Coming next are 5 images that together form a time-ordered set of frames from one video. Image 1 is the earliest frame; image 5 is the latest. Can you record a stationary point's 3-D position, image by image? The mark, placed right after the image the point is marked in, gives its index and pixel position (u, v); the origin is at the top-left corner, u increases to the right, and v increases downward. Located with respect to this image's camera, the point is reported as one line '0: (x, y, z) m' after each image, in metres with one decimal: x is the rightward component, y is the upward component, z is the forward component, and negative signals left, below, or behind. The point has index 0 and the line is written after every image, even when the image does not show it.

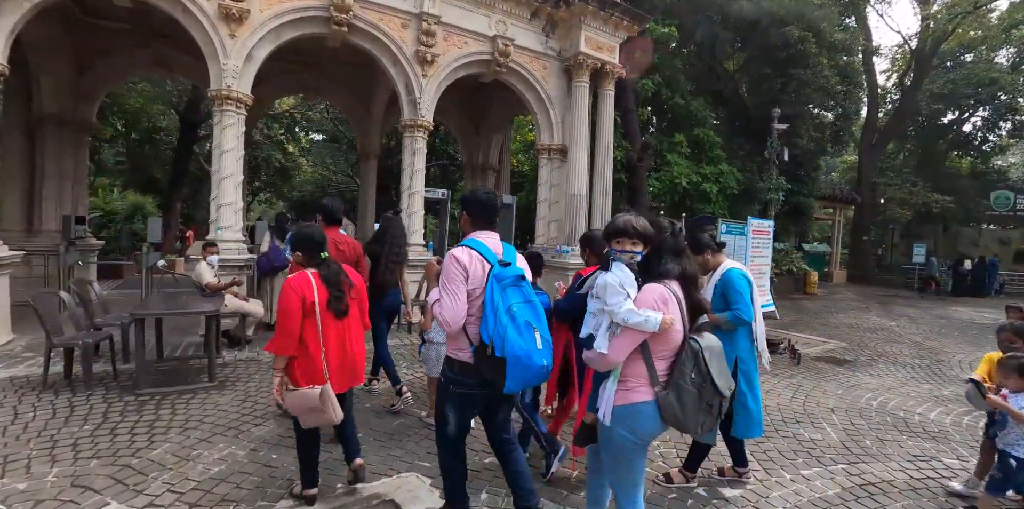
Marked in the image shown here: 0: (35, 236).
0: (-10.6, +0.4, +11.1) m
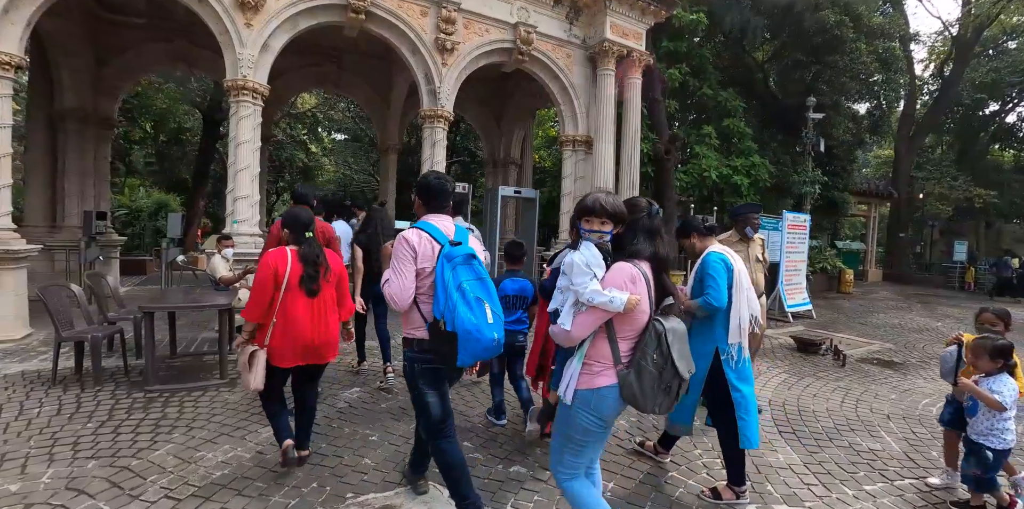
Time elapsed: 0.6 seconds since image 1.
0: (-10.1, +0.5, +11.1) m
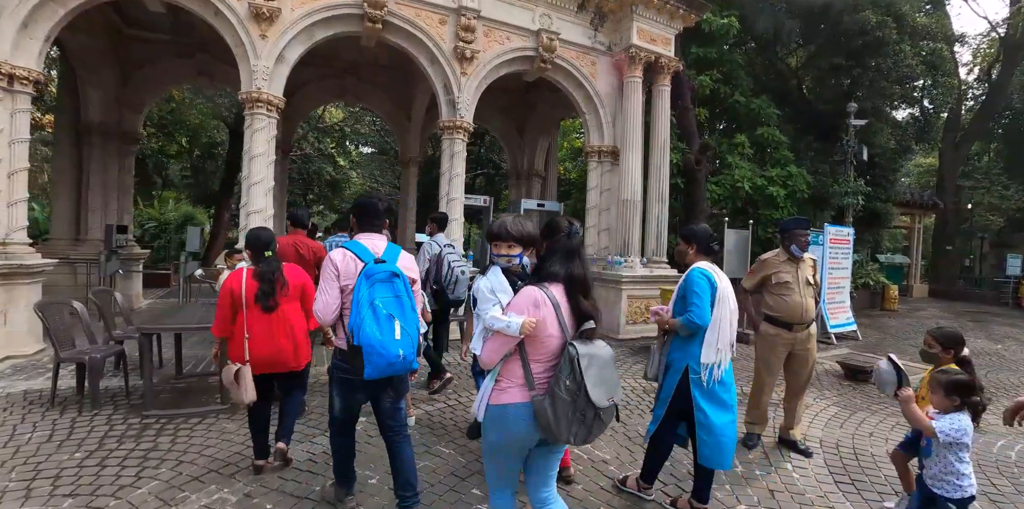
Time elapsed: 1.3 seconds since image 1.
0: (-9.7, +0.2, +11.2) m
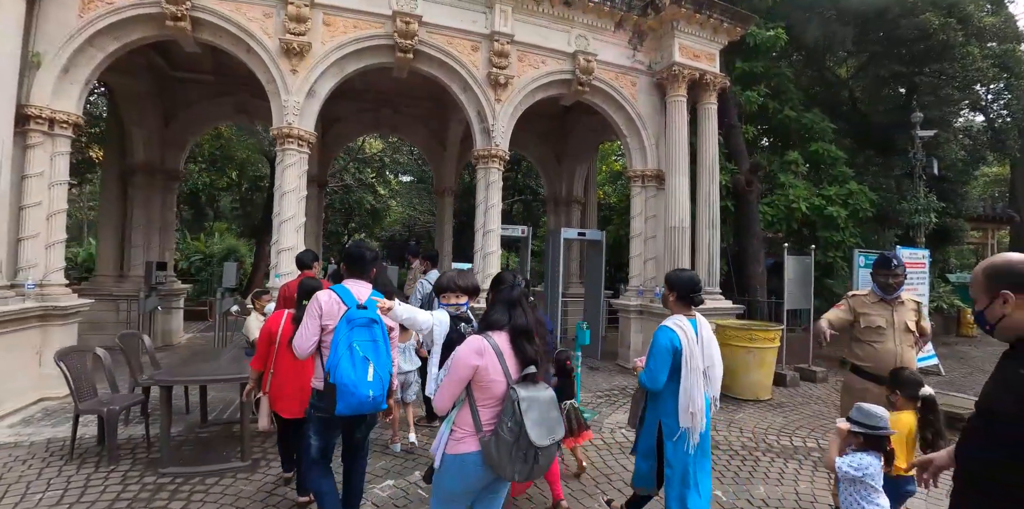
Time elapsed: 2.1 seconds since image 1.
0: (-8.8, -0.6, +11.3) m
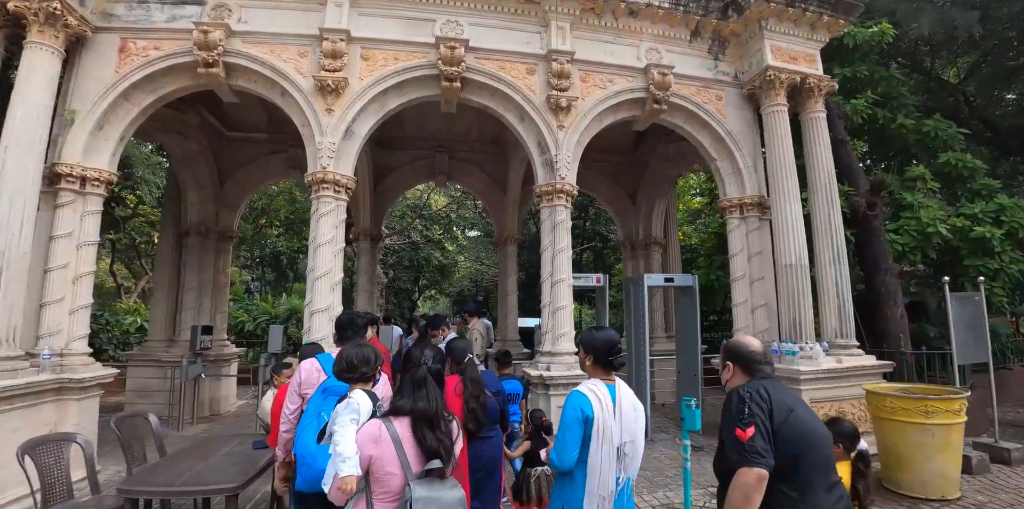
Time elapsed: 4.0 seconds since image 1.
0: (-7.3, -2.1, +10.7) m
